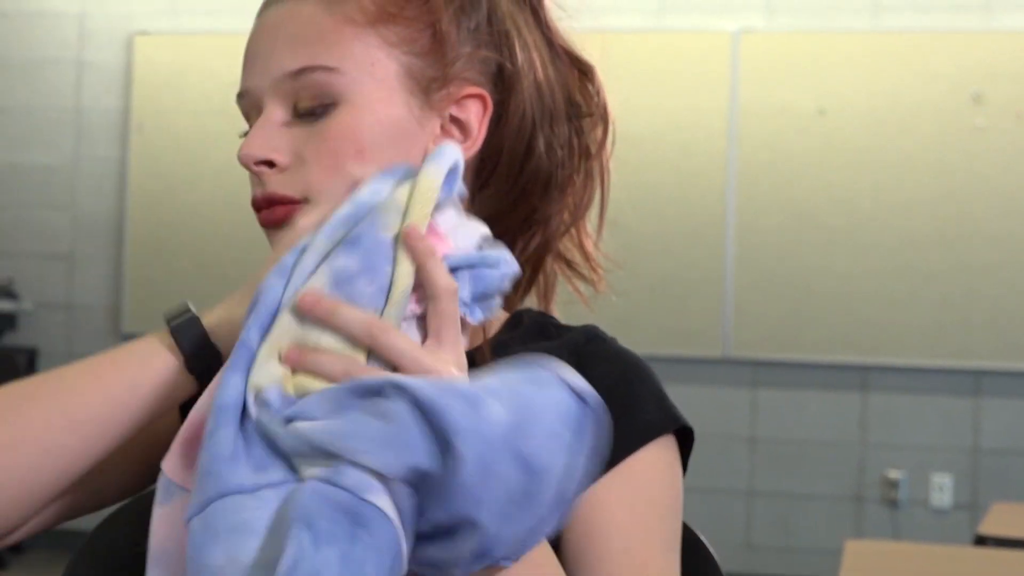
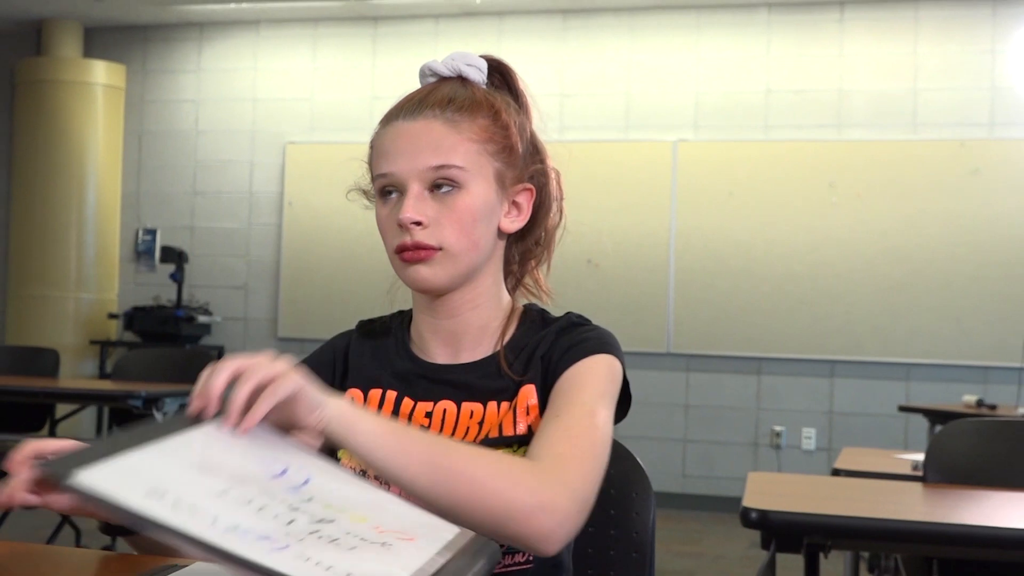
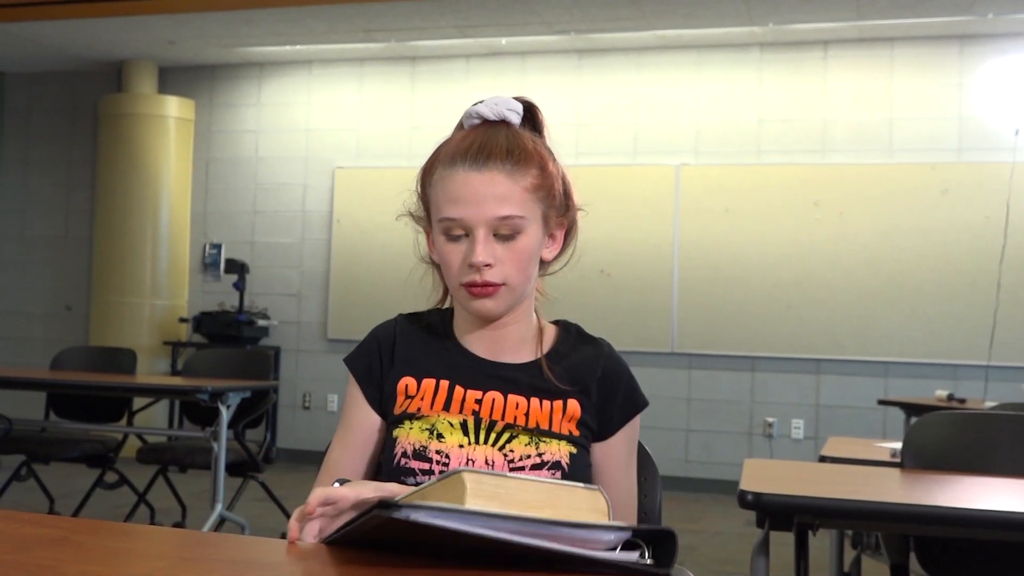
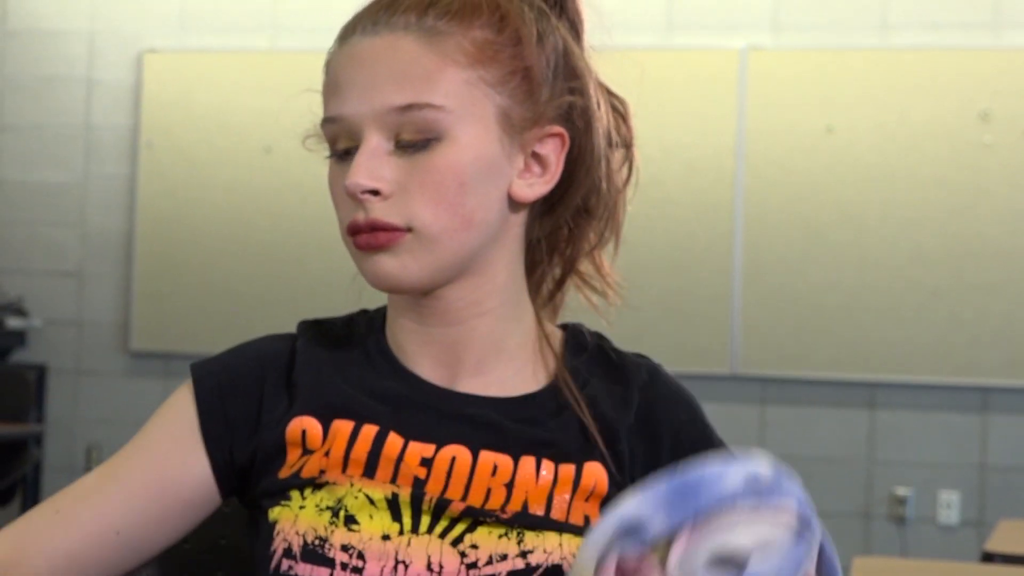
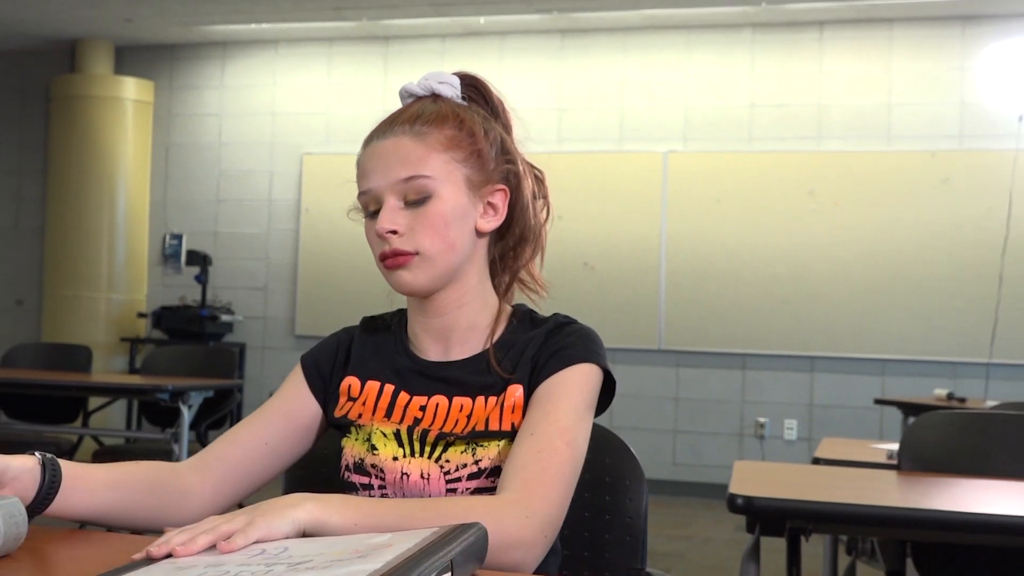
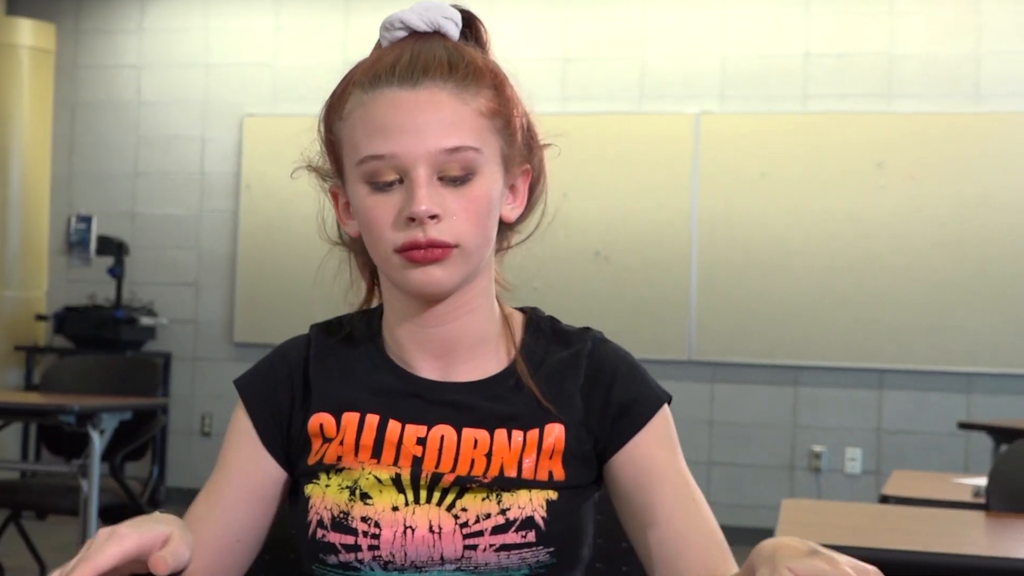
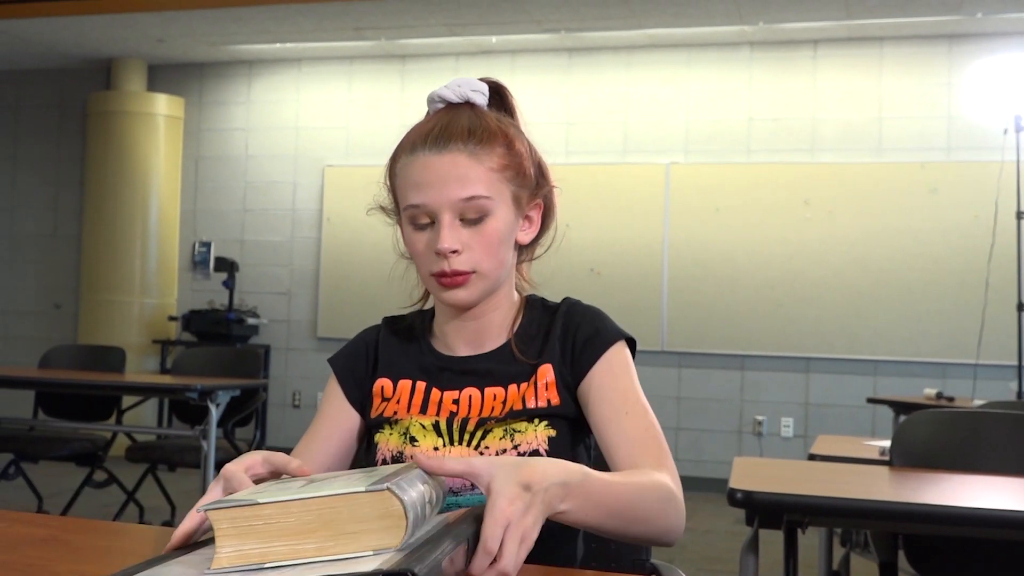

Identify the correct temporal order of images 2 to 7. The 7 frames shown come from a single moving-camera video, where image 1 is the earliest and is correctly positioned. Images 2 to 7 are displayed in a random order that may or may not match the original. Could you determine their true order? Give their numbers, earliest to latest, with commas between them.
4, 6, 2, 5, 7, 3
